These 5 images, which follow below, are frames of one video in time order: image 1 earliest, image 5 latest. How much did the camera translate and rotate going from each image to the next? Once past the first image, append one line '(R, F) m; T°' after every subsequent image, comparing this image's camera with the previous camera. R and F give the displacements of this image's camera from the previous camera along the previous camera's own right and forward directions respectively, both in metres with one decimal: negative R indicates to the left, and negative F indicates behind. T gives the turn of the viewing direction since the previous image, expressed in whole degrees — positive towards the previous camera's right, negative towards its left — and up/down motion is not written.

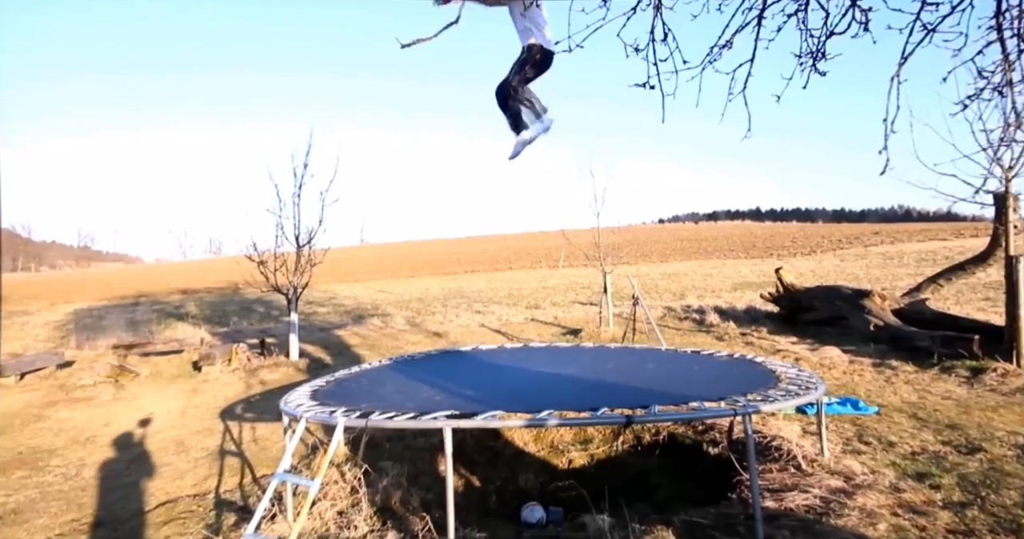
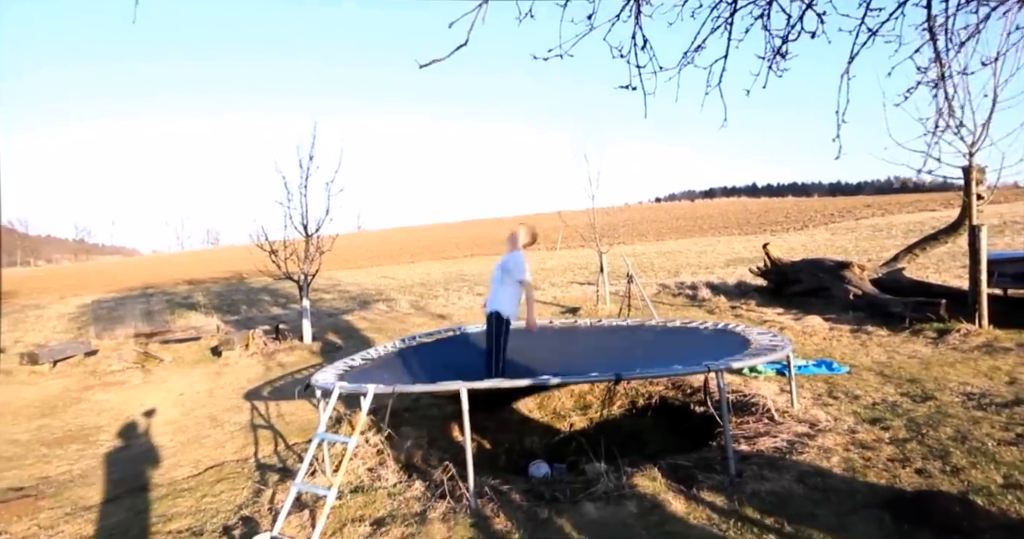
(0.0, -0.6) m; 0°
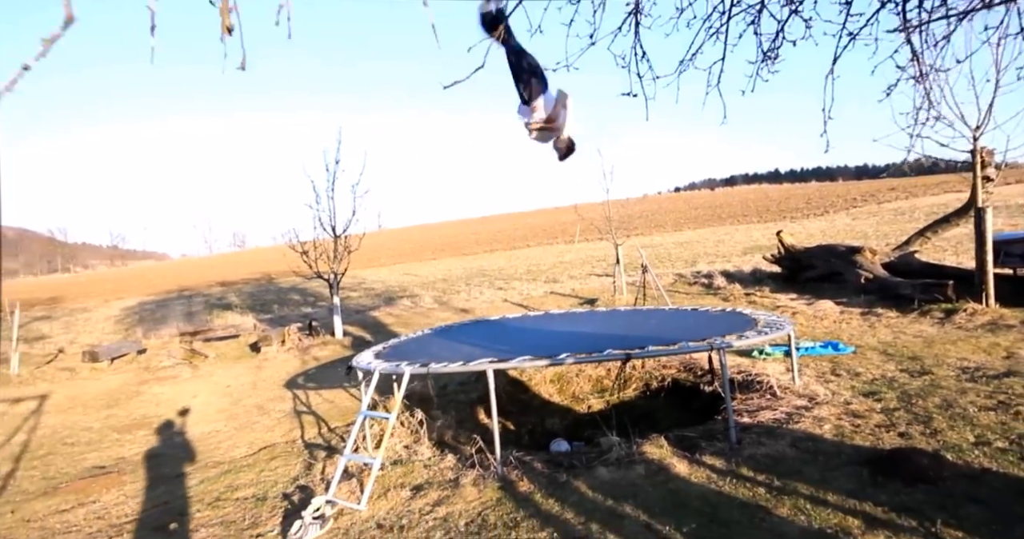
(0.0, -0.5) m; -2°
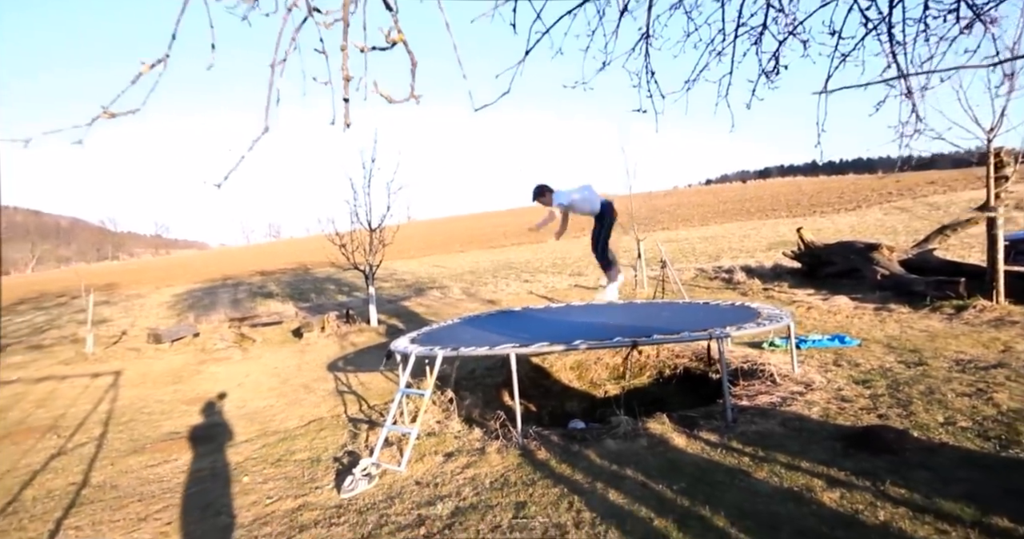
(+0.1, -0.6) m; -3°
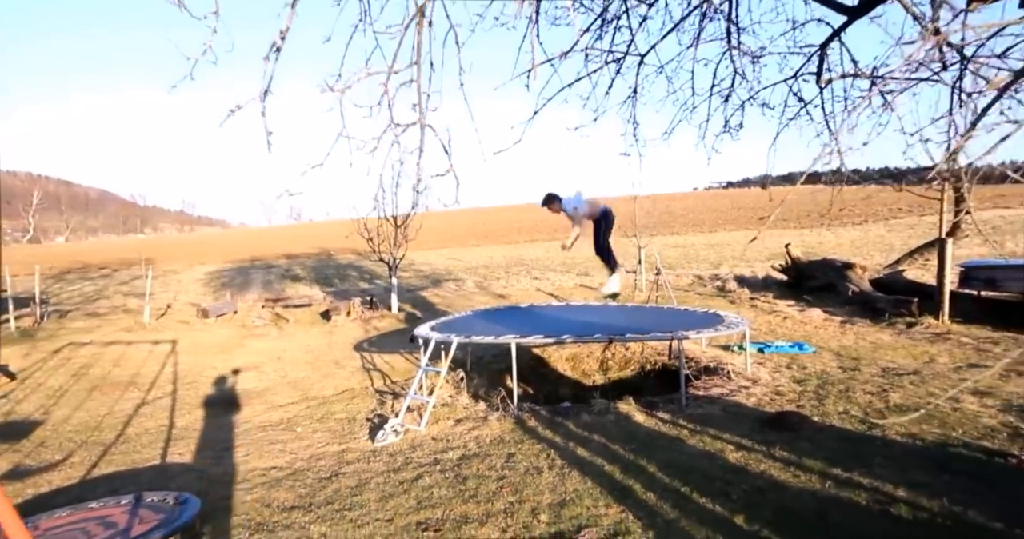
(+0.1, -1.3) m; -1°
